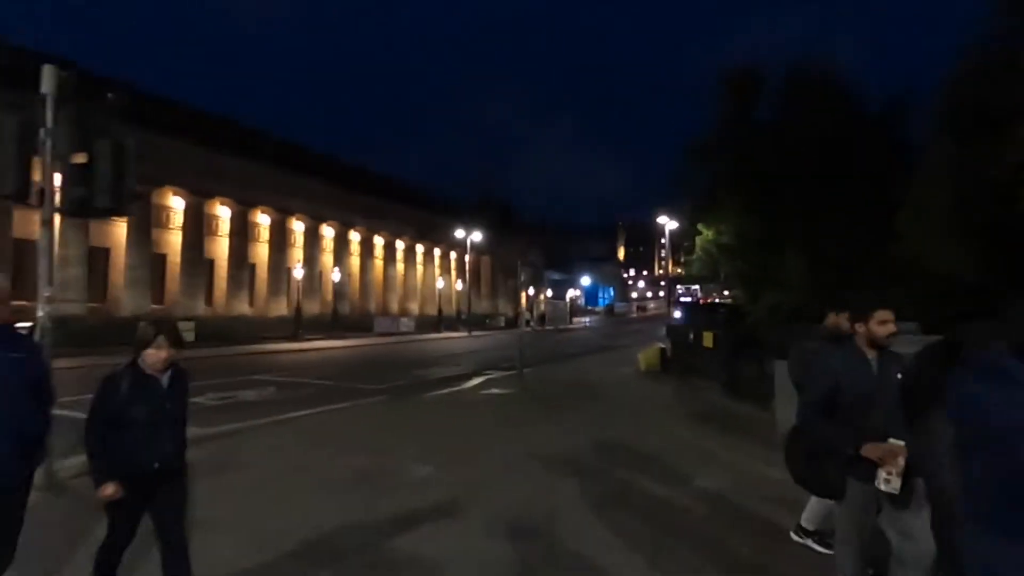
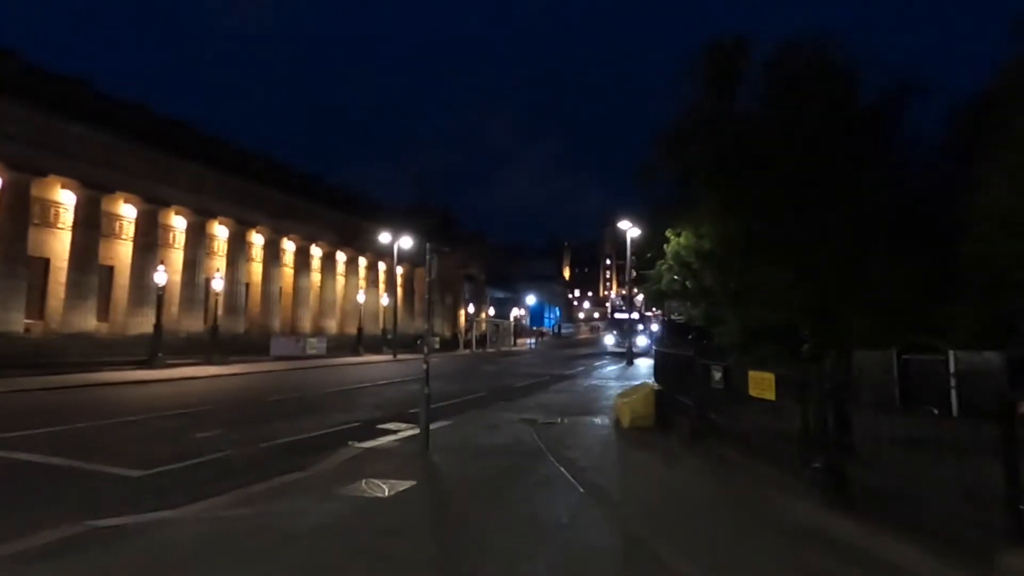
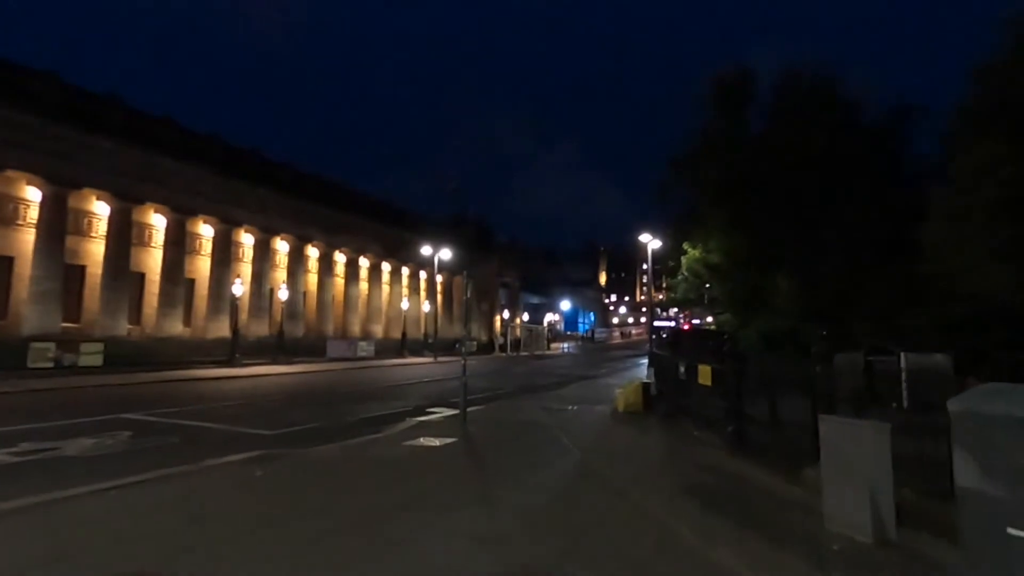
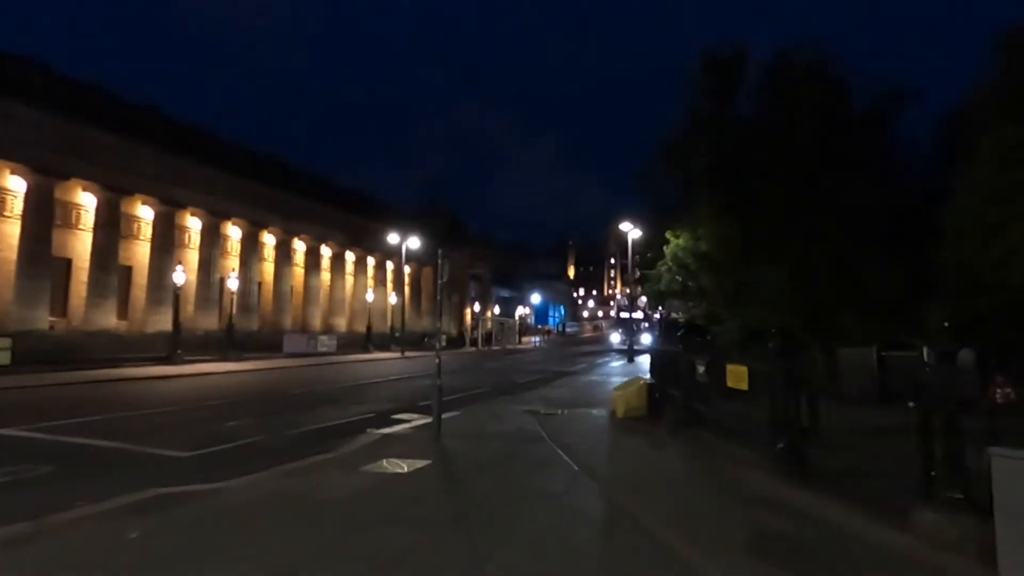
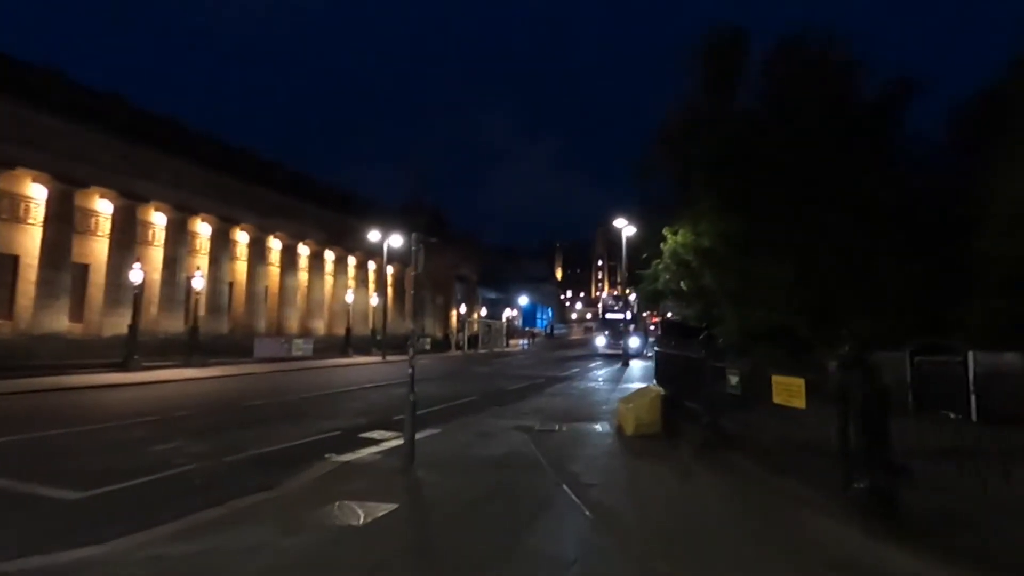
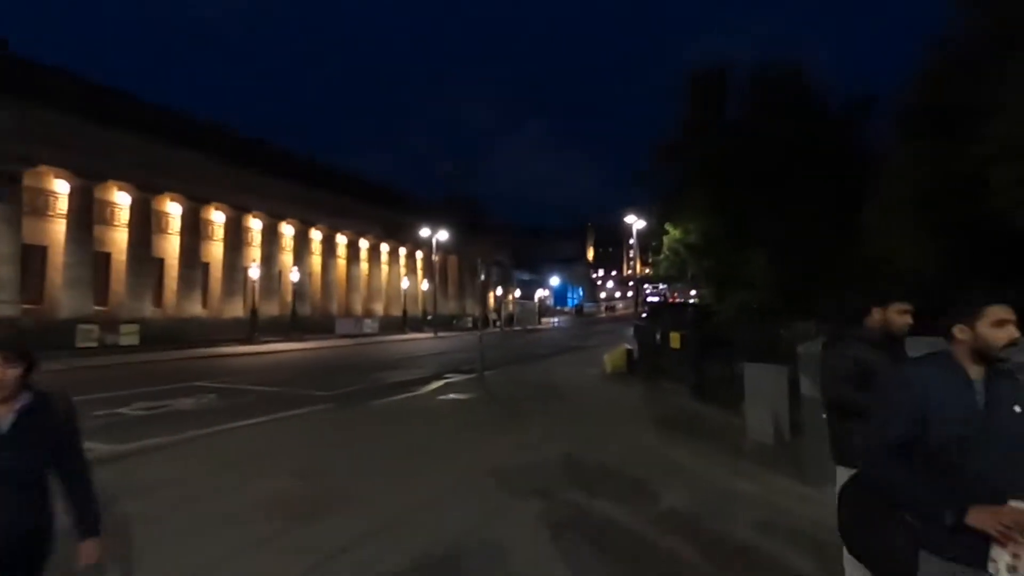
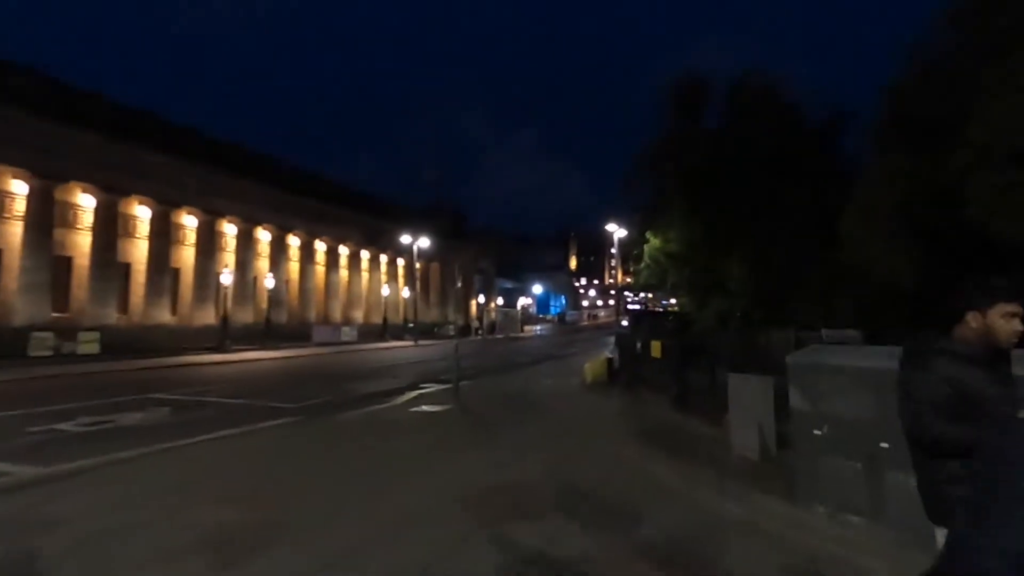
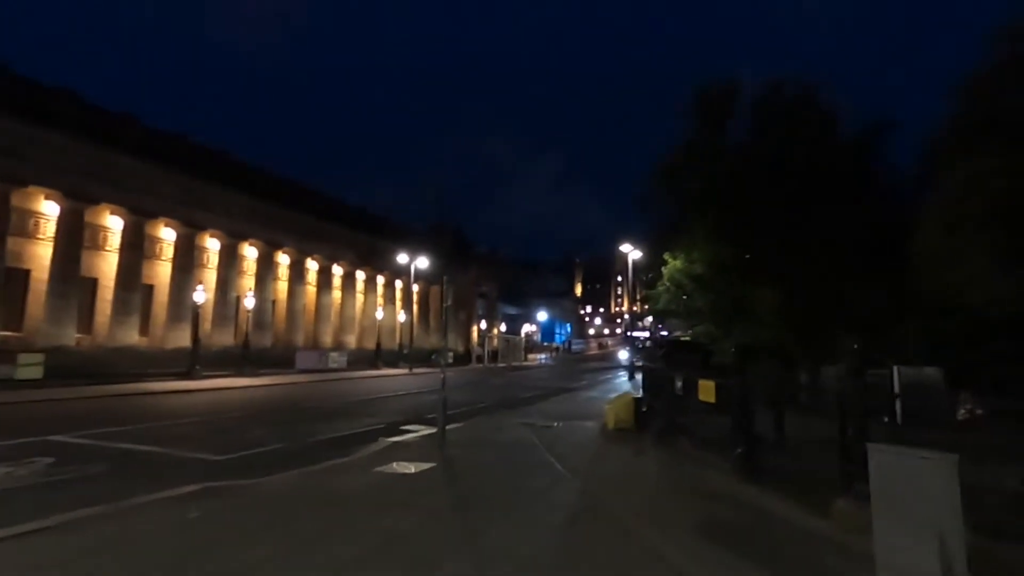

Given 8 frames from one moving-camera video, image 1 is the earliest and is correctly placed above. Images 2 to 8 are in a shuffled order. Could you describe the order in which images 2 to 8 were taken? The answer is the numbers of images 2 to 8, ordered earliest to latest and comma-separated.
6, 7, 3, 8, 4, 2, 5
